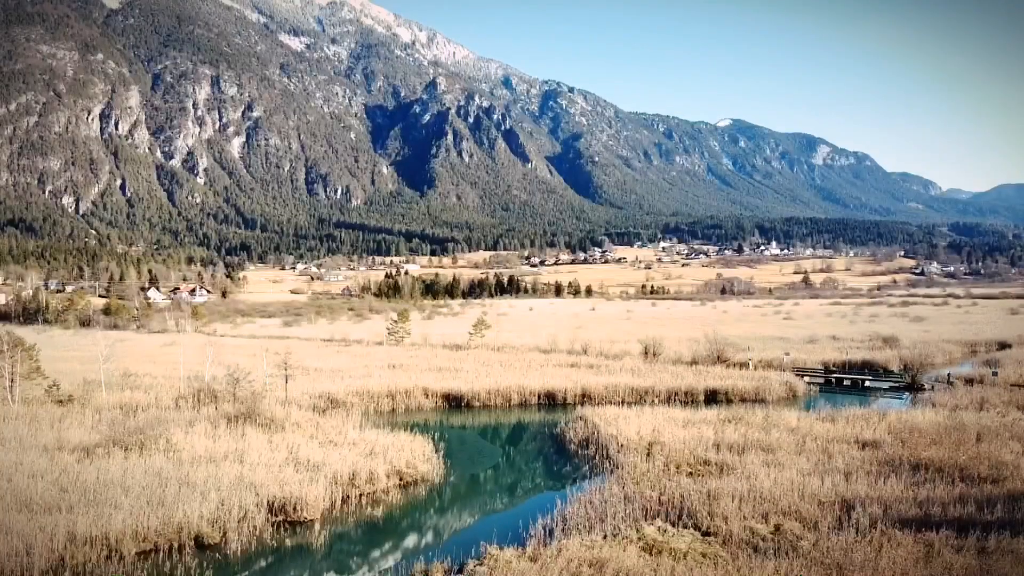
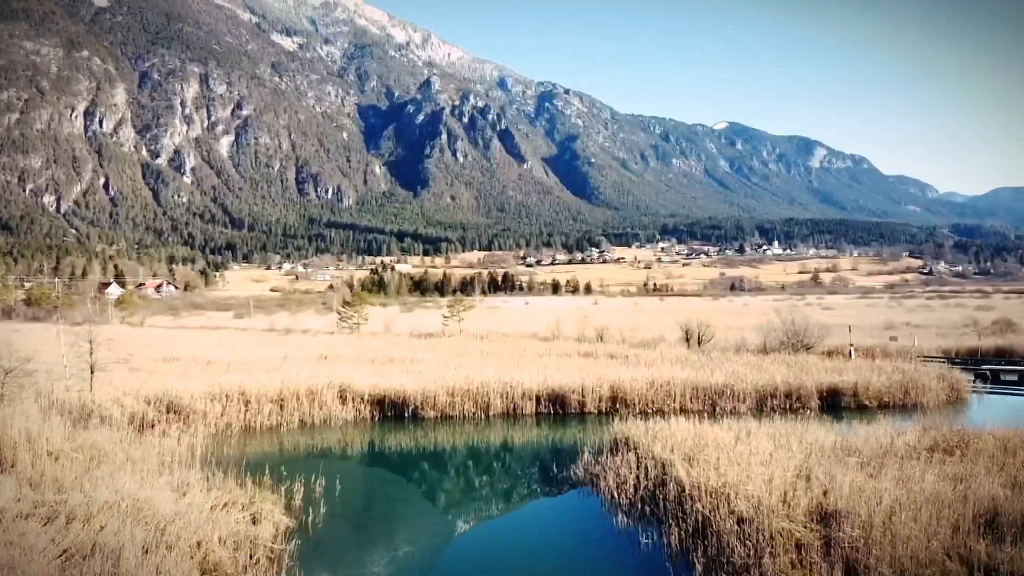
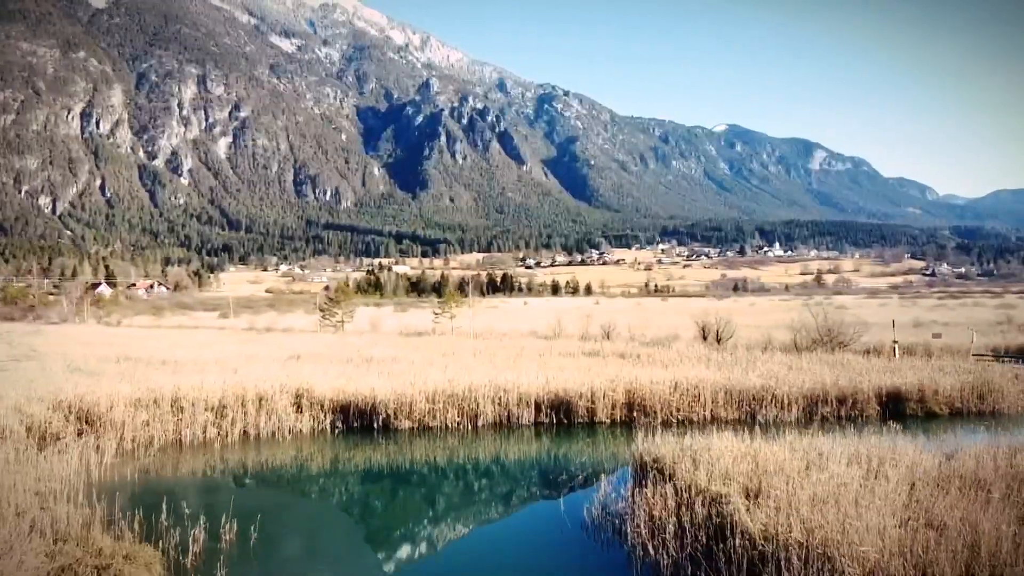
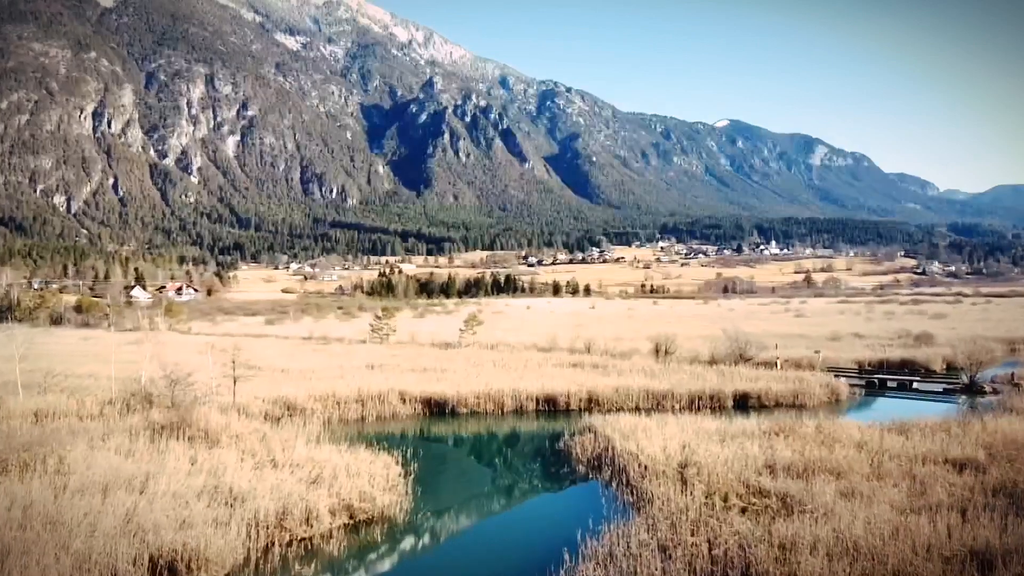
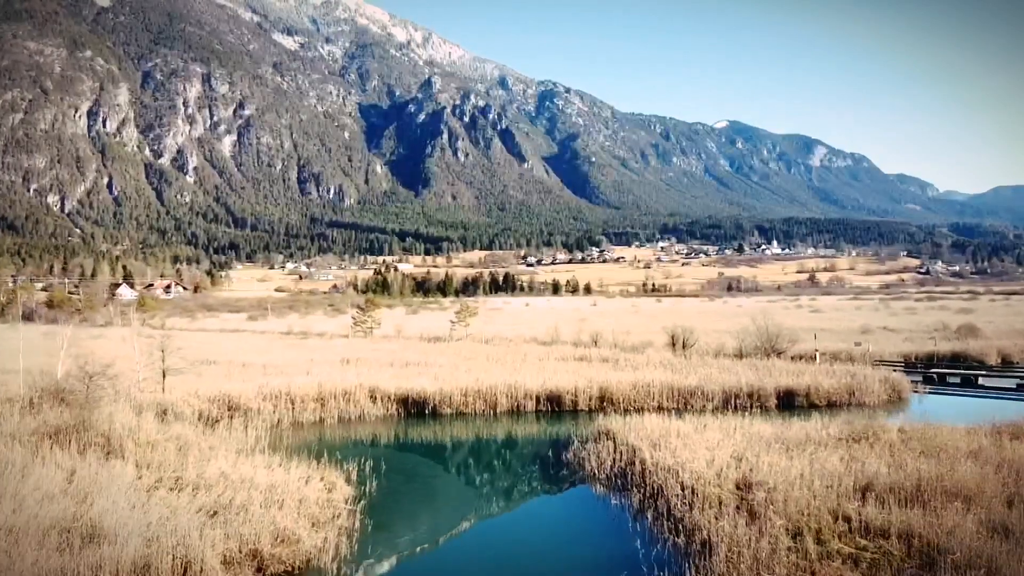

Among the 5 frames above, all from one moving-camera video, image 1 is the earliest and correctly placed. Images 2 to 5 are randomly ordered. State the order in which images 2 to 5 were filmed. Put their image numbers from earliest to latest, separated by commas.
4, 5, 2, 3
